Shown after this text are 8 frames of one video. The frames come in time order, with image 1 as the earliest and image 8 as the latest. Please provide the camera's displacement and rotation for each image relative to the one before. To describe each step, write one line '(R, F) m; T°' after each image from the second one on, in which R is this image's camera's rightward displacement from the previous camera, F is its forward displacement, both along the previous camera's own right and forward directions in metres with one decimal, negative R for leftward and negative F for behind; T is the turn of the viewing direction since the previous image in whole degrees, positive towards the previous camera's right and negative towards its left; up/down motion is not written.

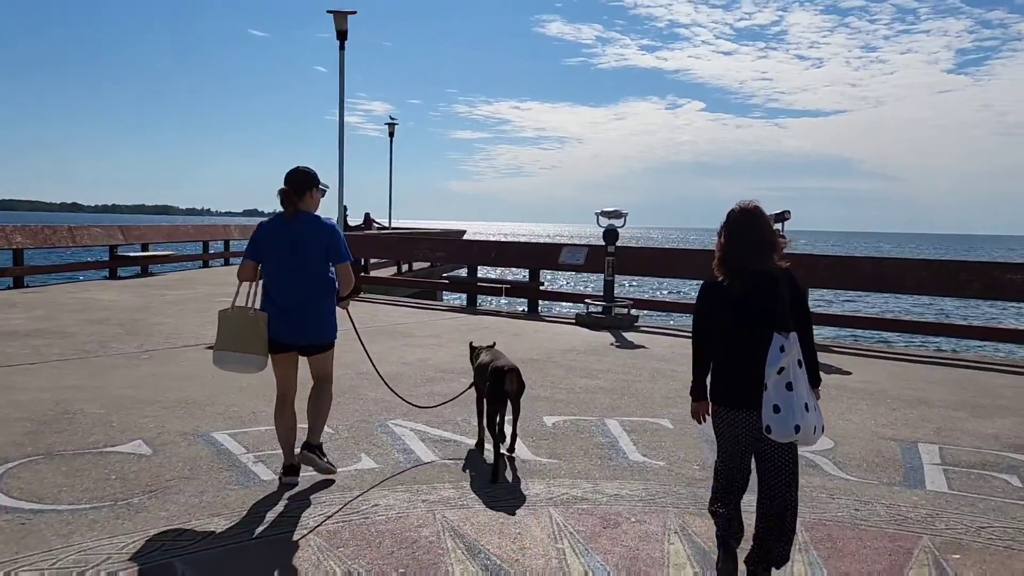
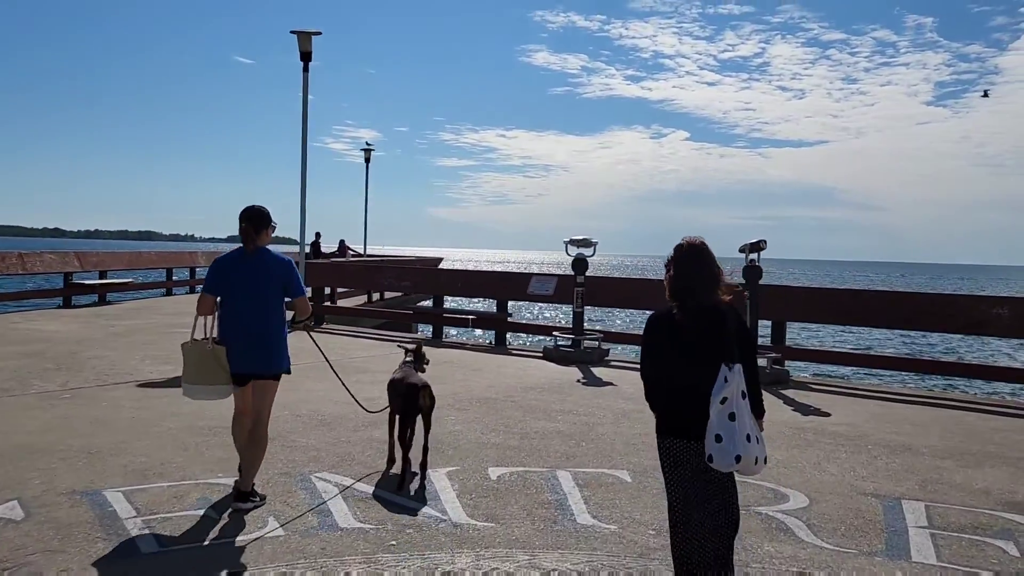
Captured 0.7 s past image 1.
(+0.3, +0.6) m; +1°
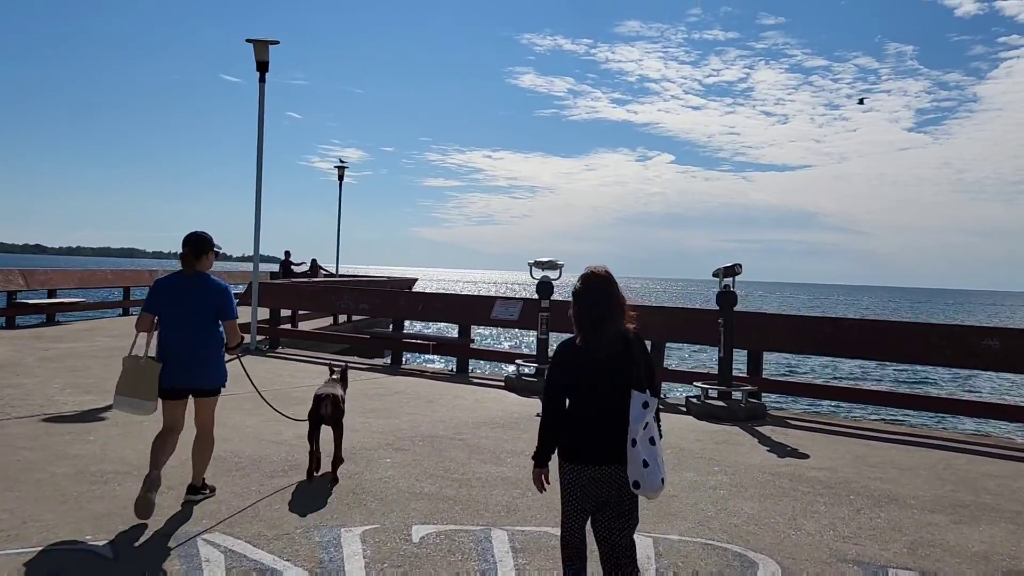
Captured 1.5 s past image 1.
(+0.3, +0.7) m; +1°
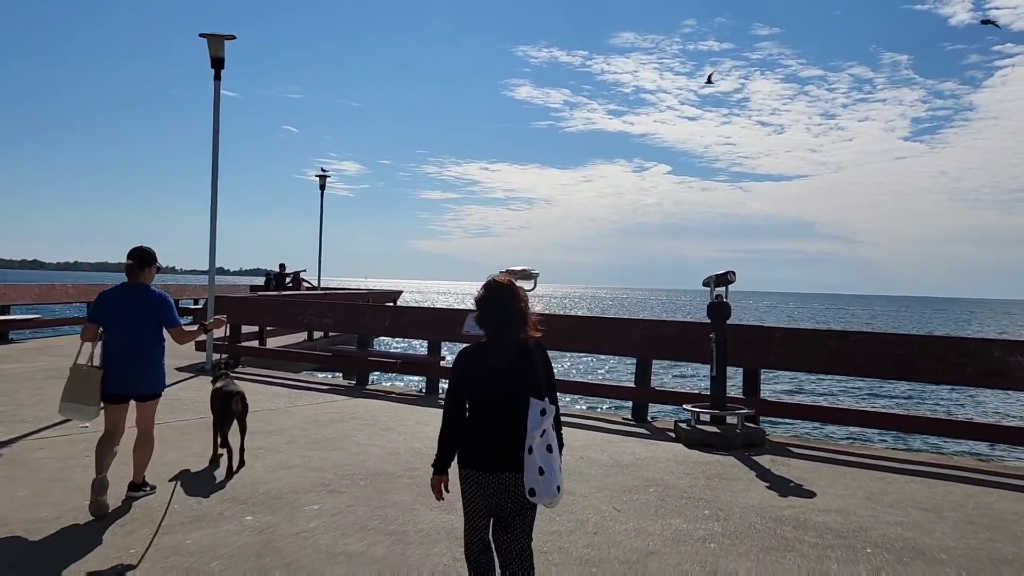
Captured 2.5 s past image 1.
(+0.3, +1.0) m; 0°
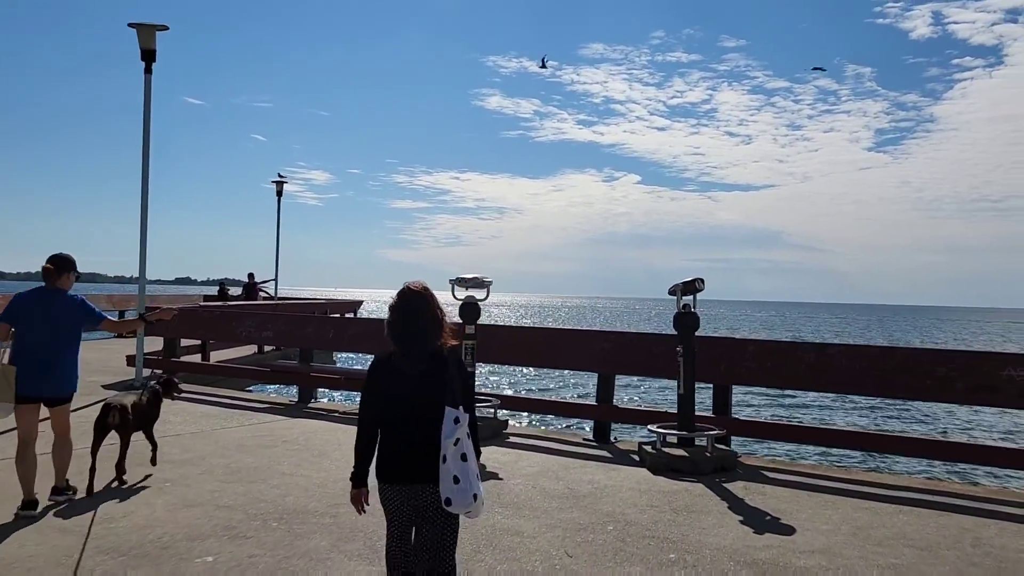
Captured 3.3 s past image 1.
(+0.2, +0.8) m; +2°
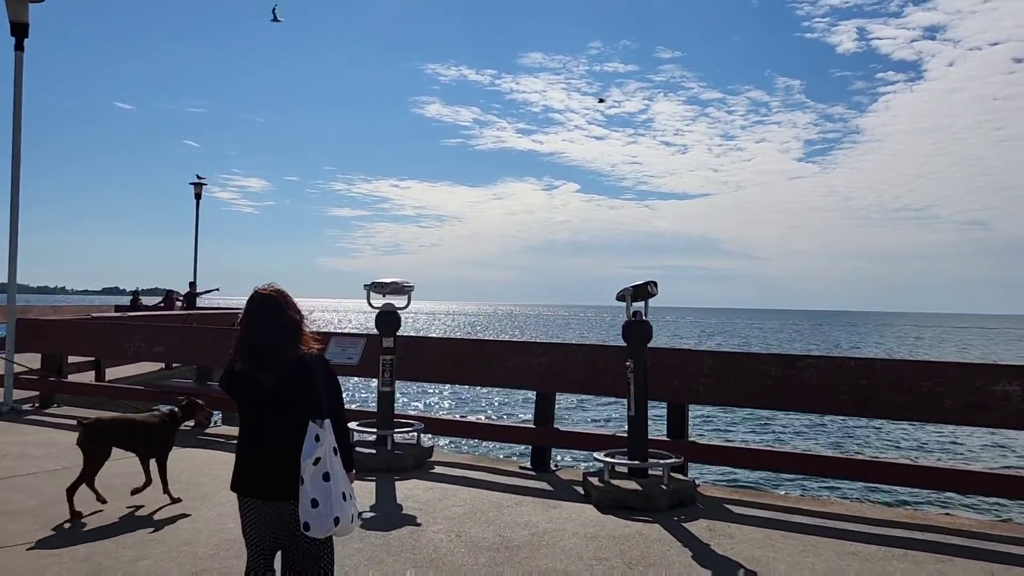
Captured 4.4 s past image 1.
(+0.1, +1.1) m; +4°
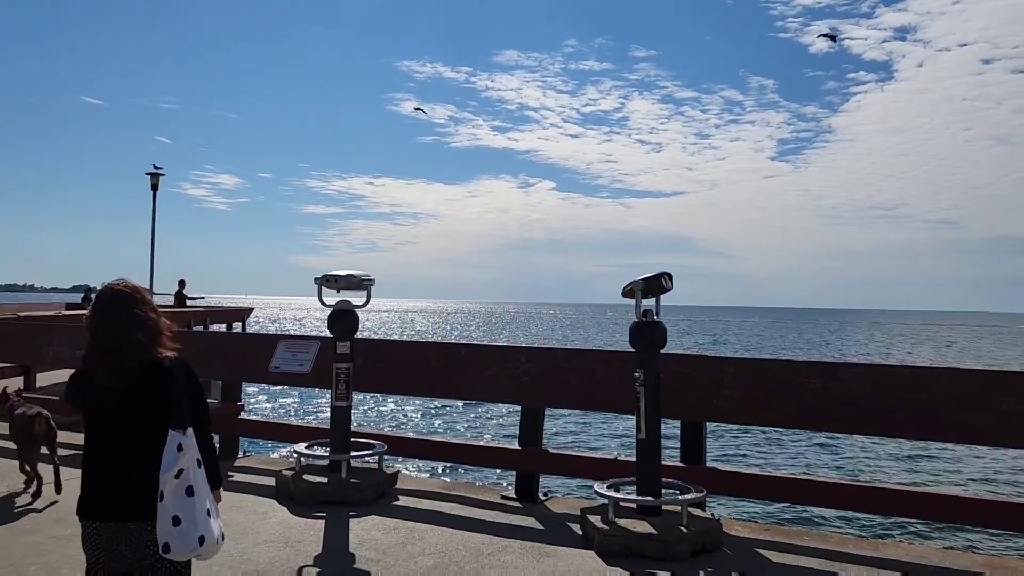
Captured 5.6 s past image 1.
(0.0, +1.2) m; +2°
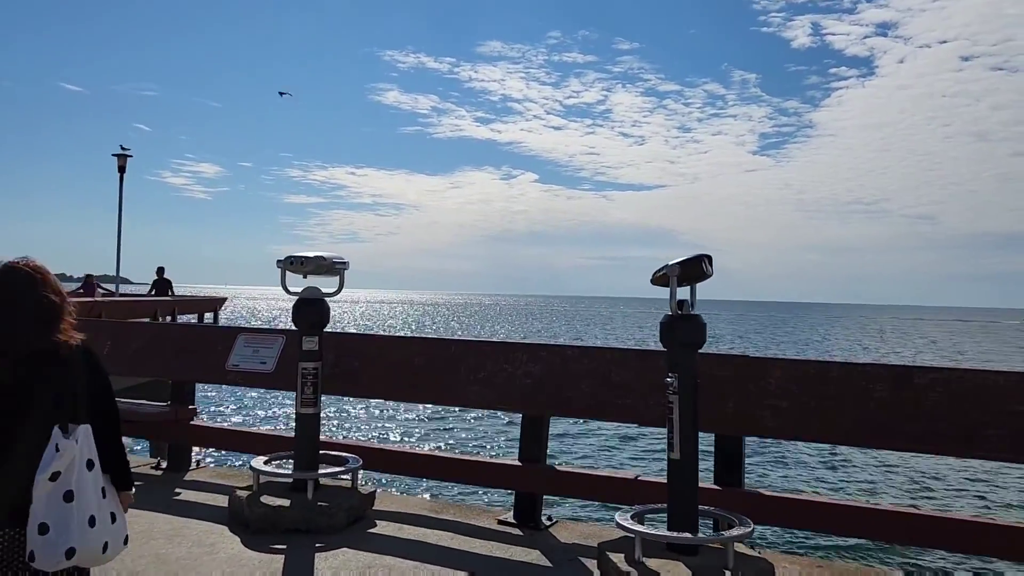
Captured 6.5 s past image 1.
(-0.1, +1.0) m; +1°
